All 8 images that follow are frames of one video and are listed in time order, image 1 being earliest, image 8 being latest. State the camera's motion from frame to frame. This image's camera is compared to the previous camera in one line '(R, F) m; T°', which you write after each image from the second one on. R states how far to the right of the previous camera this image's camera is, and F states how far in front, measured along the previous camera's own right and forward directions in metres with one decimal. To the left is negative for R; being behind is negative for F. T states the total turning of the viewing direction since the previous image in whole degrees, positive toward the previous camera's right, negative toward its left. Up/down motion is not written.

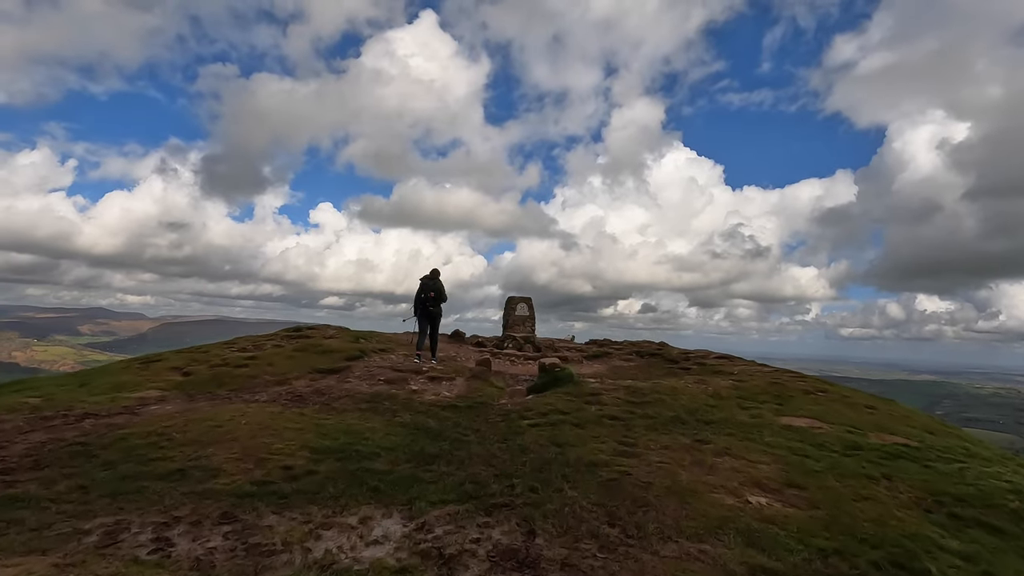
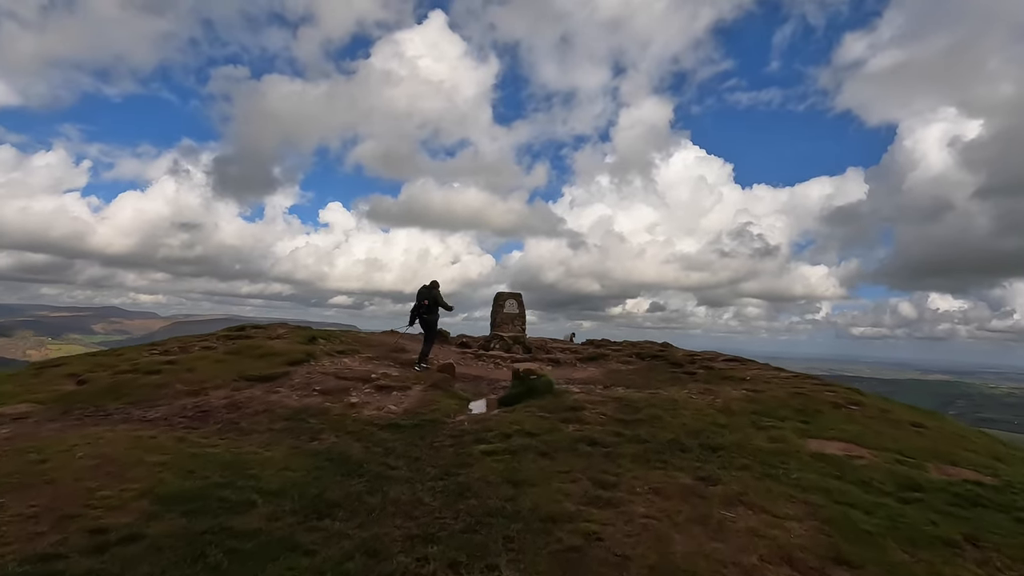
(+1.4, +3.6) m; -1°
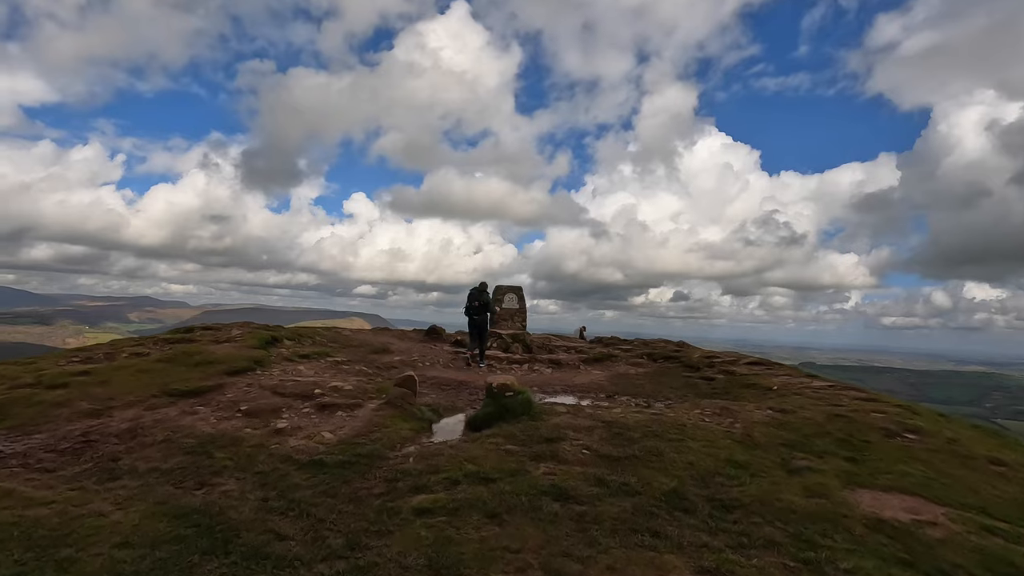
(+1.4, +3.2) m; -2°
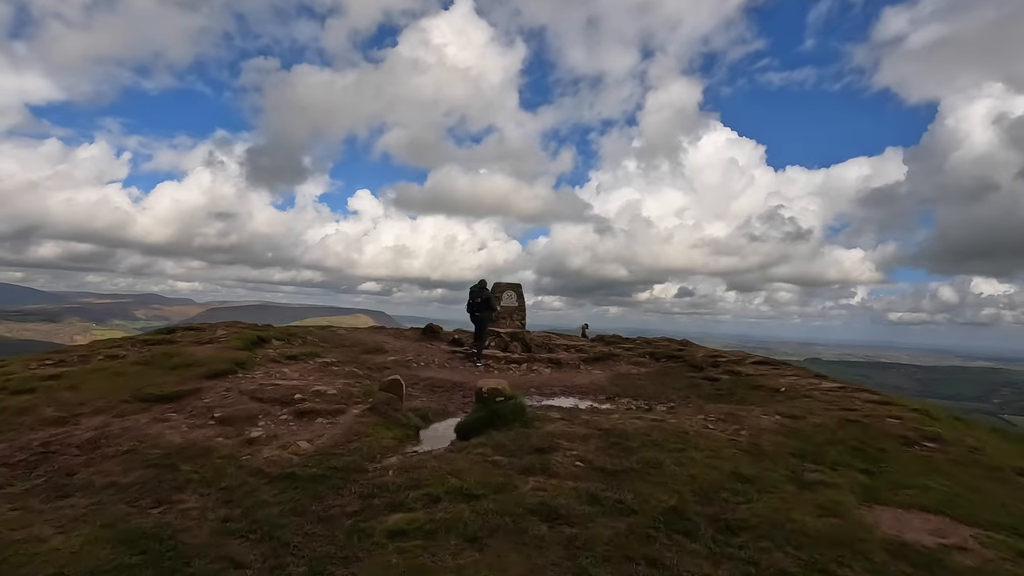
(+0.4, +0.9) m; 0°
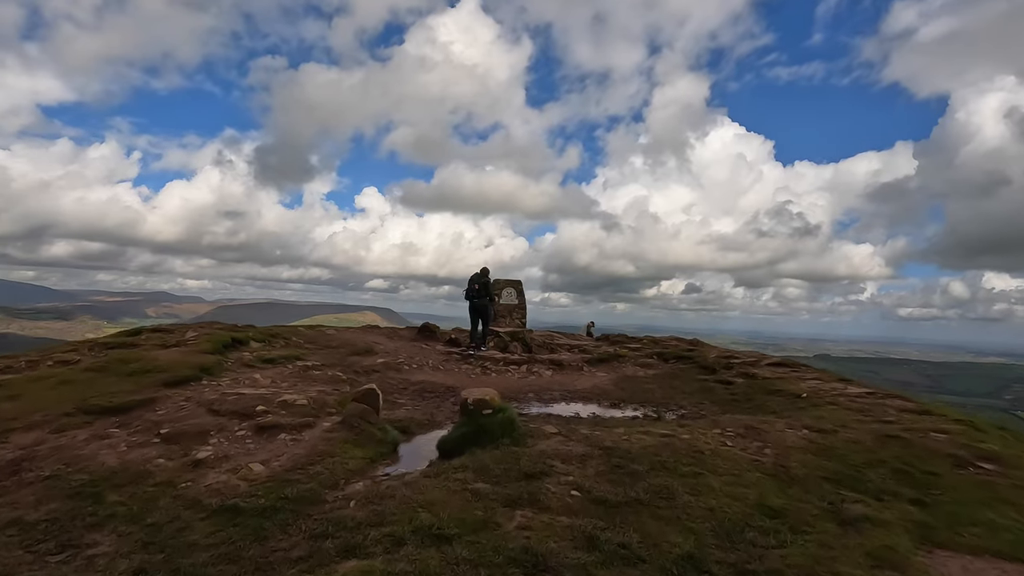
(+0.4, +1.7) m; -1°
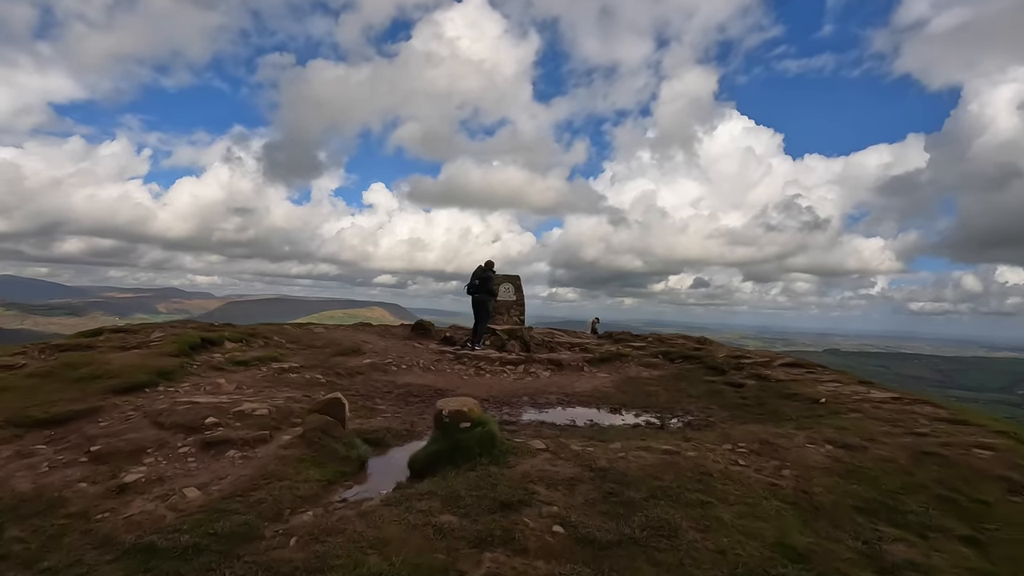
(+0.5, +1.5) m; -1°
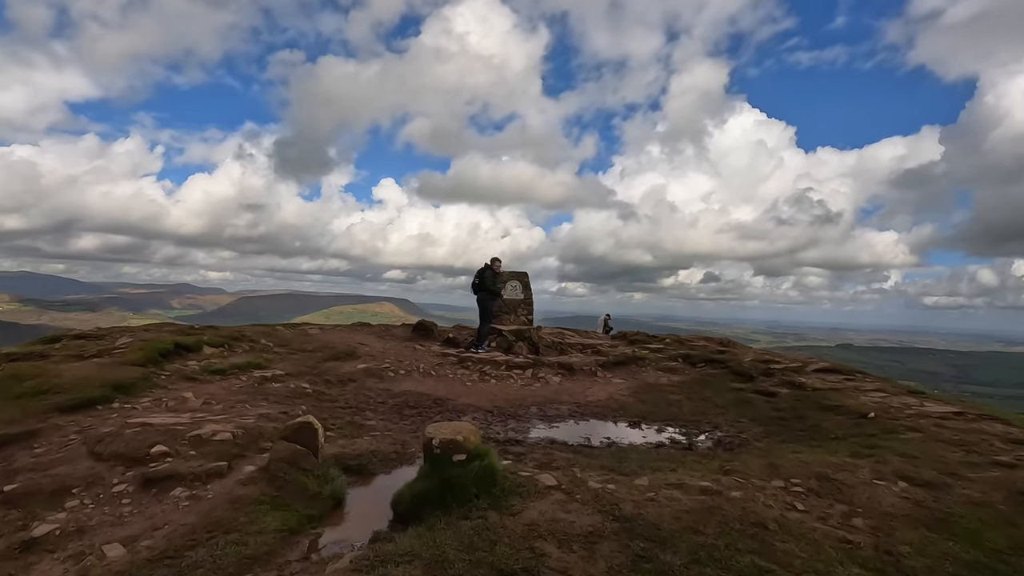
(+0.1, +1.9) m; -1°
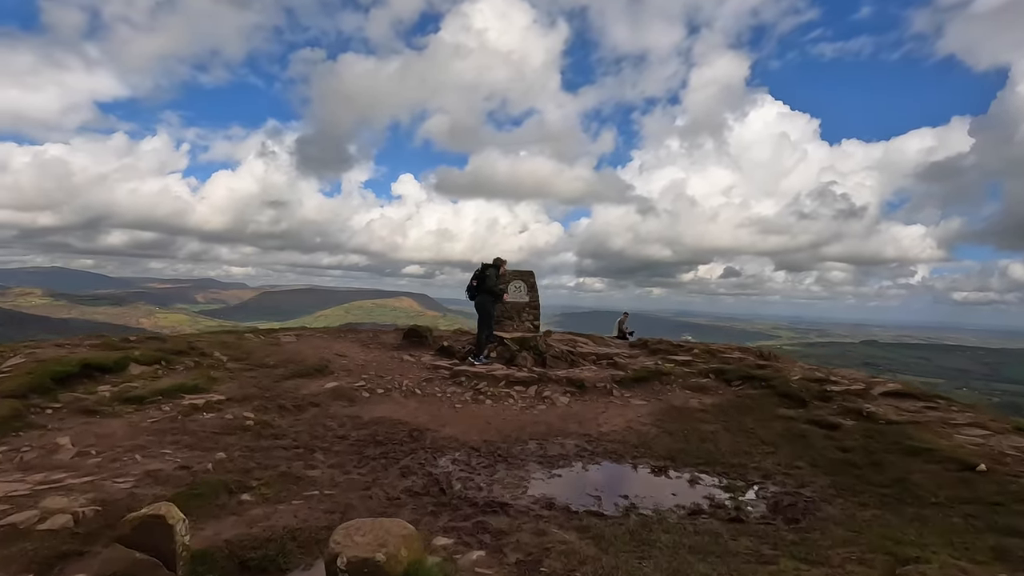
(+0.7, +3.5) m; -2°
